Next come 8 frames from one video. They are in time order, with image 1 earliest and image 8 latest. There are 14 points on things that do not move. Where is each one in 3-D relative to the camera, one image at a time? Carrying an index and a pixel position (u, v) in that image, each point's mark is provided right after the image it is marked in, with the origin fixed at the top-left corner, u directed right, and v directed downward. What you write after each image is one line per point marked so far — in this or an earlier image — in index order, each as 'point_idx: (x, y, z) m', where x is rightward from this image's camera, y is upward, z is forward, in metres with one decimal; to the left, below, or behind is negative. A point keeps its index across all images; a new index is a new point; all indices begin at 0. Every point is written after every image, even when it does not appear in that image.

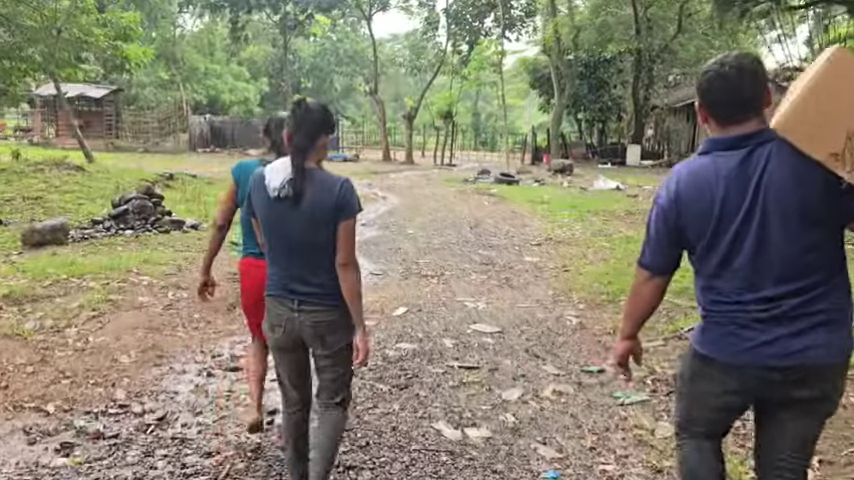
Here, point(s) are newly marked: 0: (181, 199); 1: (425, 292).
0: (-4.9, +0.9, +14.0) m
1: (0.0, -0.6, +7.4) m
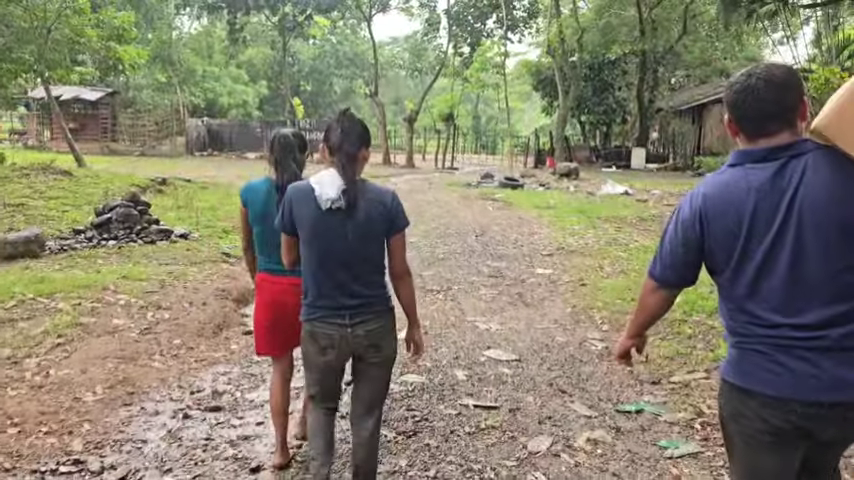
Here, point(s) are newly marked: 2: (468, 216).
0: (-4.8, +0.7, +13.3) m
1: (0.0, -0.7, +6.7) m
2: (+0.9, +0.5, +14.5) m
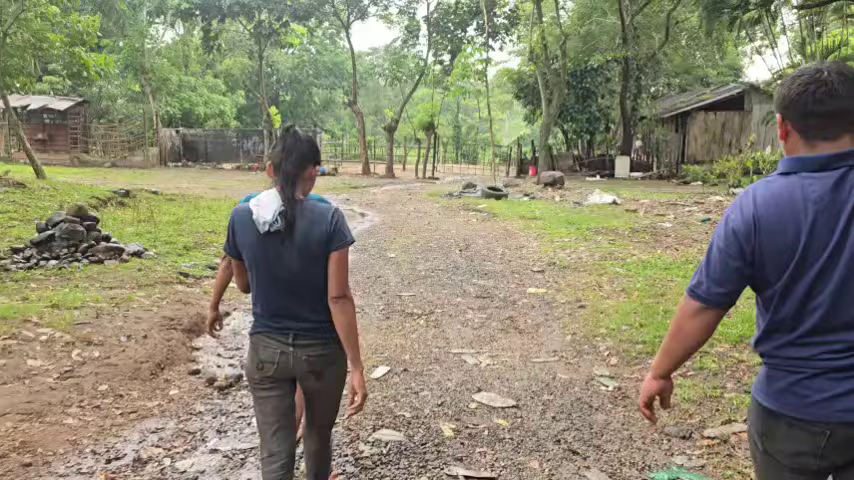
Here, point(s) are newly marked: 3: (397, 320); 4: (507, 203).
0: (-5.2, +0.4, +12.4) m
1: (-0.1, -0.8, +5.9) m
2: (+0.5, +0.2, +13.7) m
3: (-0.3, -0.8, +6.7) m
4: (+2.1, +1.0, +18.5) m
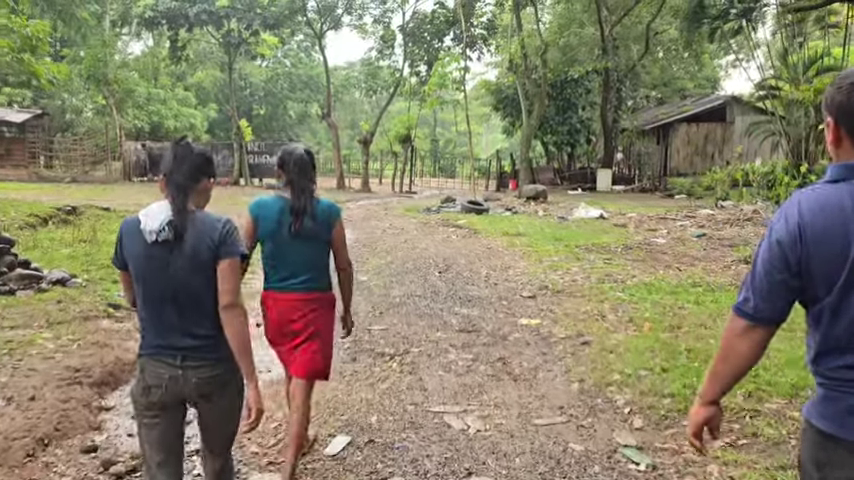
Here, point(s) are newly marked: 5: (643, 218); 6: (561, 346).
0: (-5.6, 0.0, +11.0) m
1: (-0.3, -1.0, +4.7) m
2: (+0.1, -0.1, +12.6) m
3: (-0.5, -1.0, +5.6) m
4: (+1.5, +0.6, +17.4) m
5: (+5.4, +0.5, +17.4) m
6: (+1.1, -0.9, +5.8) m
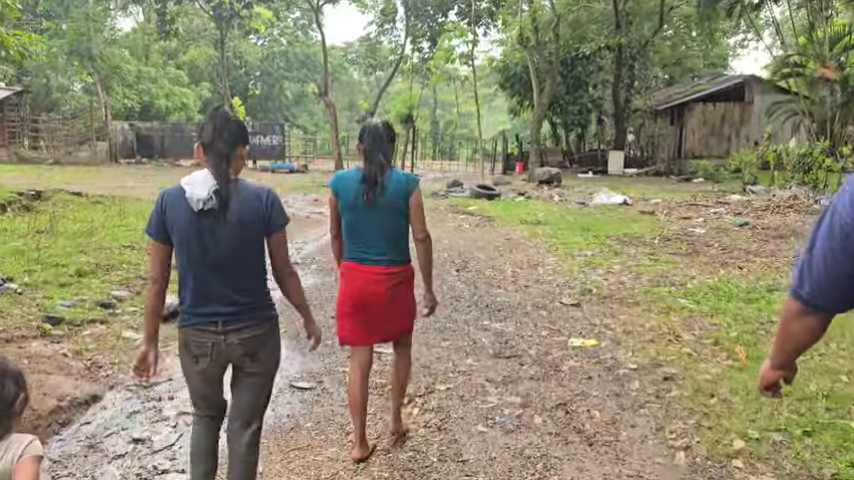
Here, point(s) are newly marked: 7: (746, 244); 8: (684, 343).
0: (-5.4, +0.2, +9.5) m
1: (-0.1, -1.1, +3.2) m
2: (+0.2, 0.0, +11.1) m
3: (-0.3, -1.0, +4.1) m
4: (+1.7, +0.8, +15.9) m
5: (+5.5, +0.8, +15.9) m
6: (+1.3, -0.9, +4.3) m
7: (+4.8, -0.1, +10.6) m
8: (+1.9, -0.8, +5.1) m
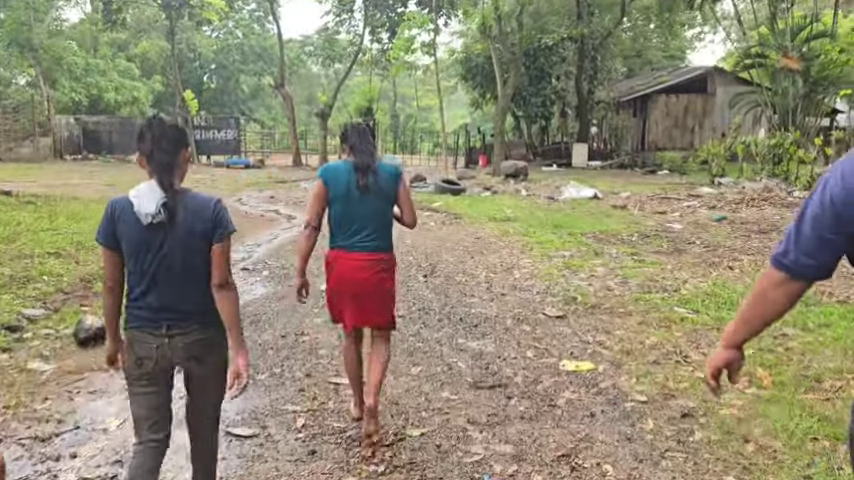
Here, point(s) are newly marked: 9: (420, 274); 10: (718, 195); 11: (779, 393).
0: (-5.9, +0.1, +8.4) m
1: (-0.2, -1.1, +2.4) m
2: (-0.3, 0.0, +10.2) m
3: (-0.5, -1.1, +3.2) m
4: (+0.9, +0.9, +15.1) m
5: (+4.7, +0.9, +15.4) m
6: (+1.1, -0.9, +3.6) m
7: (+4.3, 0.0, +10.0) m
8: (+1.7, -0.8, +4.4) m
9: (-0.1, -0.4, +7.6) m
10: (+6.5, +1.0, +15.7) m
11: (+1.9, -0.8, +3.8) m
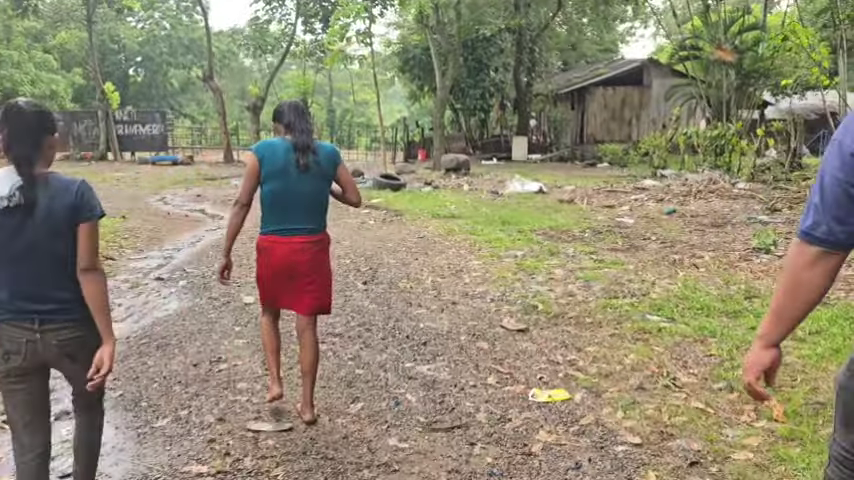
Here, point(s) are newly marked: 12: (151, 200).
0: (-6.5, 0.0, +7.0) m
1: (-0.3, -1.2, +1.6) m
2: (-1.1, 0.0, +9.4) m
3: (-0.6, -1.1, +2.4) m
4: (-0.4, +0.9, +14.3) m
5: (+3.4, +1.0, +14.9) m
6: (+0.9, -1.0, +2.9) m
7: (+3.5, +0.1, +9.5) m
8: (+1.4, -0.8, +3.7) m
9: (-0.7, -0.4, +6.7) m
10: (+5.2, +1.2, +15.4) m
11: (+1.7, -0.8, +3.2) m
12: (-6.3, +0.9, +15.9) m
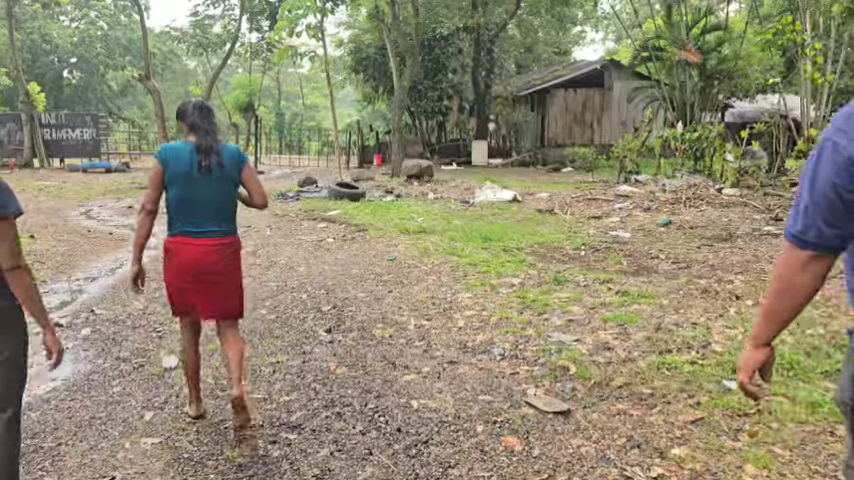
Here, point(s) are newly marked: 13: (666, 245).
0: (-6.6, -0.4, +5.0) m
1: (-0.1, -1.4, 0.0) m
2: (-1.4, -0.3, +7.7) m
3: (-0.5, -1.3, +0.8) m
4: (-1.1, +0.6, +12.8) m
5: (+2.7, +0.8, +13.6) m
6: (+1.1, -1.2, +1.4) m
7: (+3.2, -0.2, +8.2) m
8: (+1.5, -1.0, +2.3) m
9: (-0.8, -0.6, +5.1) m
10: (+4.4, +0.9, +14.2) m
11: (+1.8, -1.0, +1.8) m
12: (-7.0, +0.5, +13.9) m
13: (+3.0, -0.1, +8.8) m
